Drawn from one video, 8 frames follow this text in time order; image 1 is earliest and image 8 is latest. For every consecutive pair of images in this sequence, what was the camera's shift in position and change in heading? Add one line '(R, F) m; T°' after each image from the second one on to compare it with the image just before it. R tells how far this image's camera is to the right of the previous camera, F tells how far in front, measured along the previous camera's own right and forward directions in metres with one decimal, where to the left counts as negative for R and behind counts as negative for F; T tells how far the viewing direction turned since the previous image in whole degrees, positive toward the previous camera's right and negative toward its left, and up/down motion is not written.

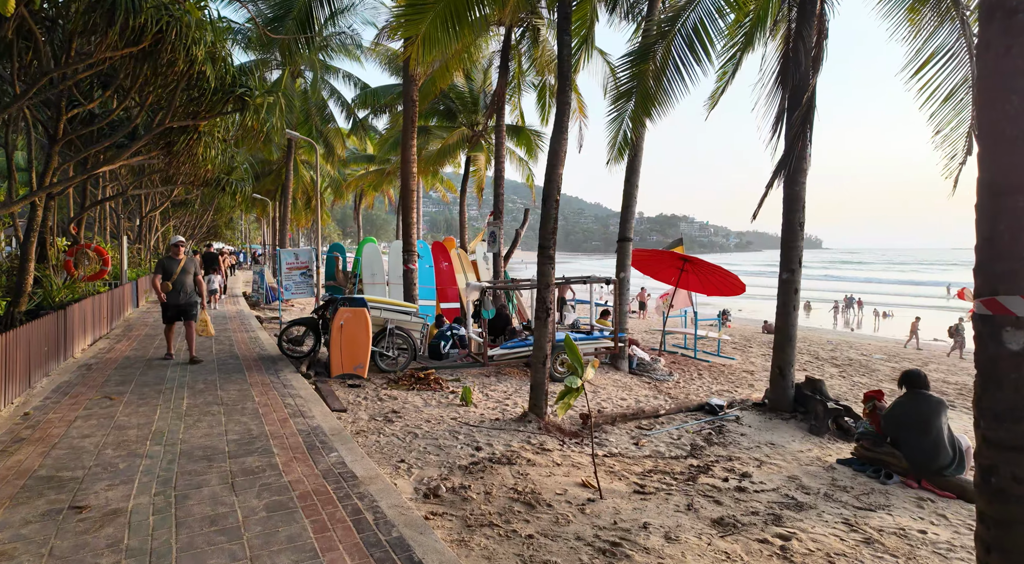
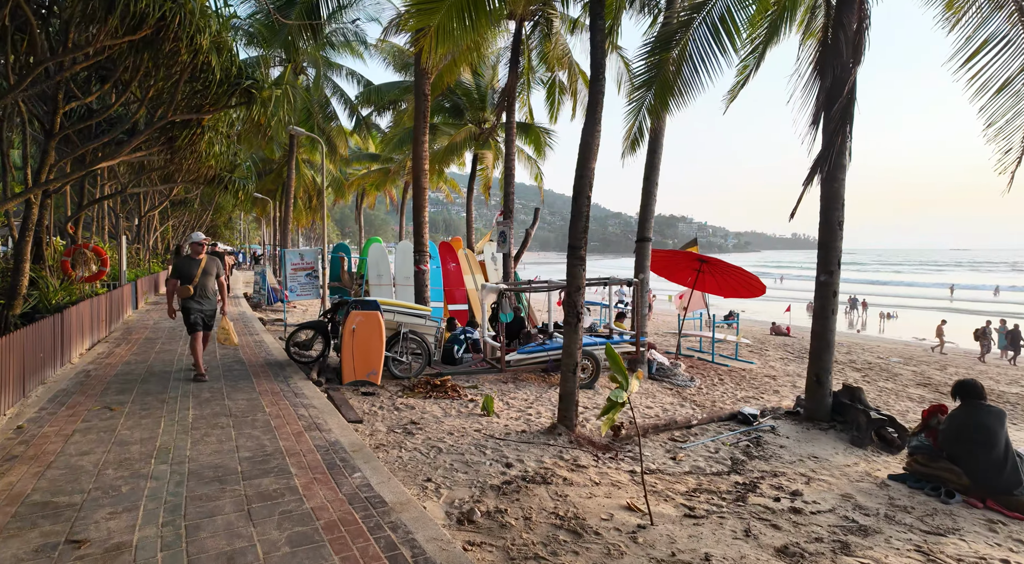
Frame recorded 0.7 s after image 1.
(-0.3, +0.4) m; 0°
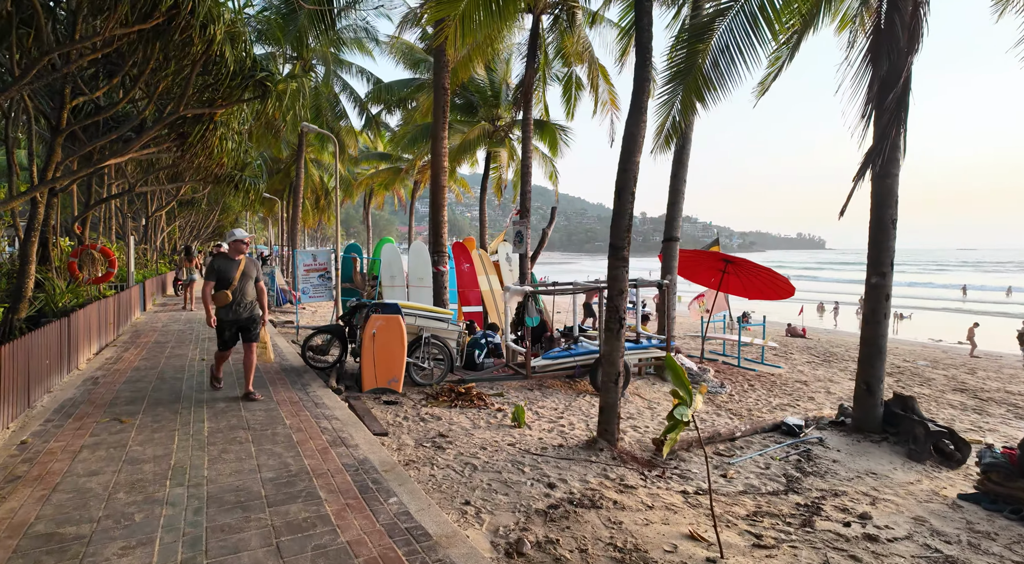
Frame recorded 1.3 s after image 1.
(-0.3, +0.4) m; 0°
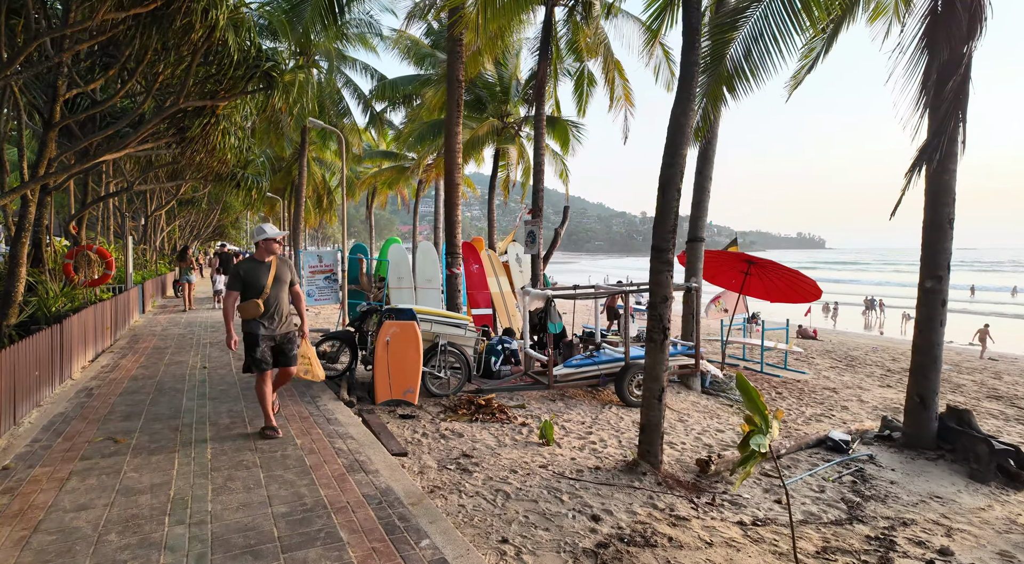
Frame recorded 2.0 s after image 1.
(-0.3, +0.5) m; 0°
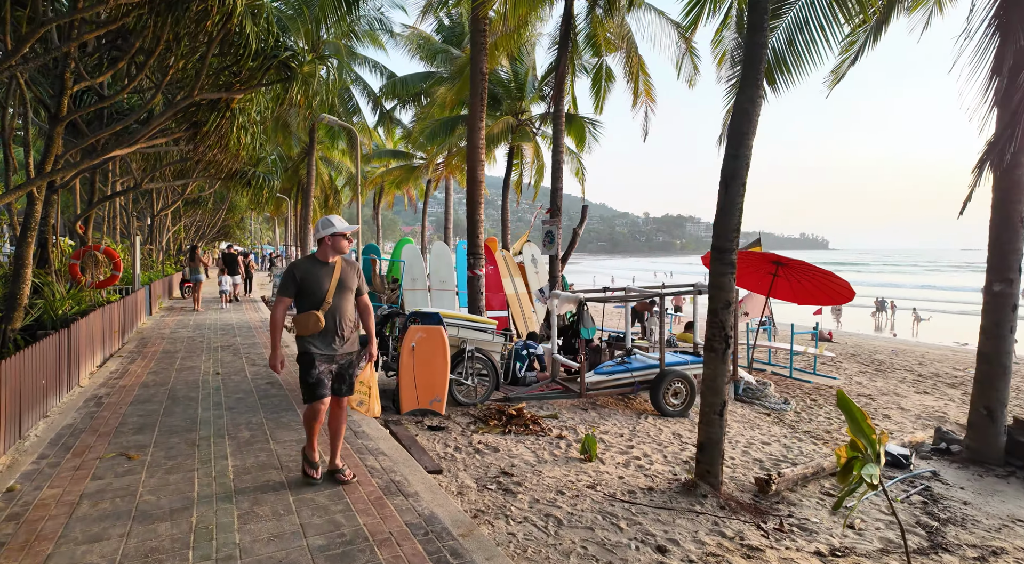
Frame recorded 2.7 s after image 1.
(-0.3, +0.4) m; 0°
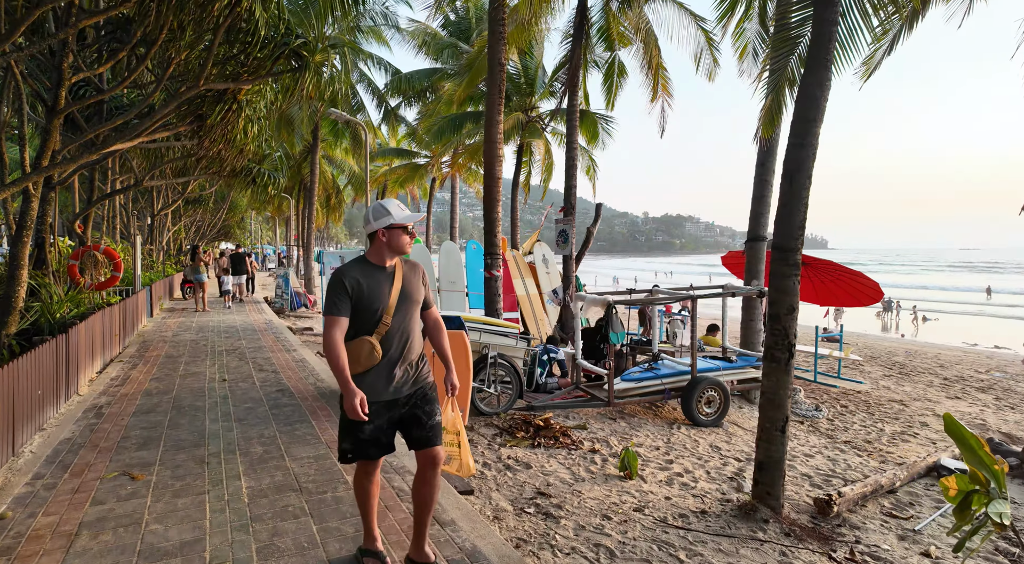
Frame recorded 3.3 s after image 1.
(-0.3, +0.4) m; 0°
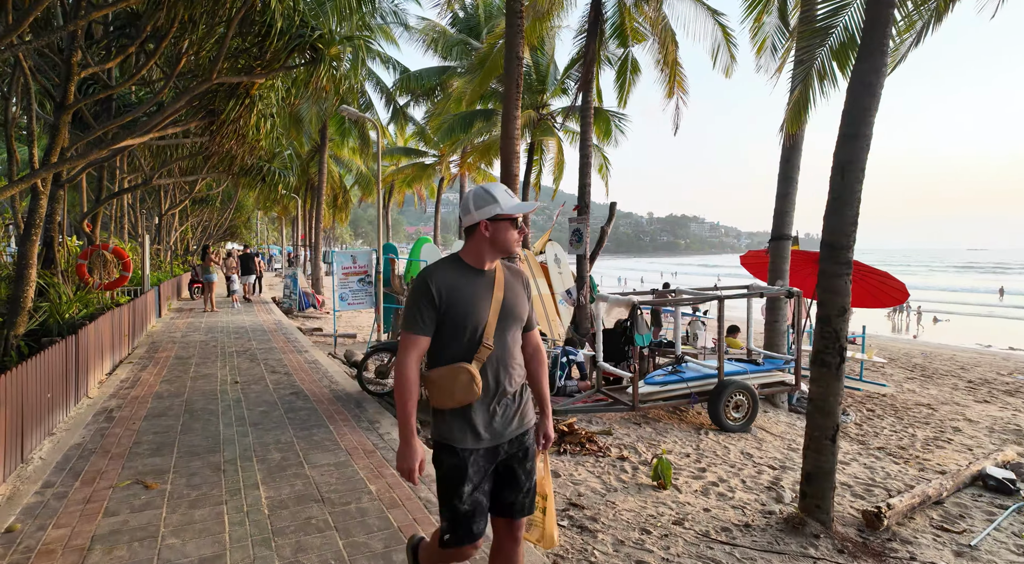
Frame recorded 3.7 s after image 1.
(-0.2, +0.2) m; 0°
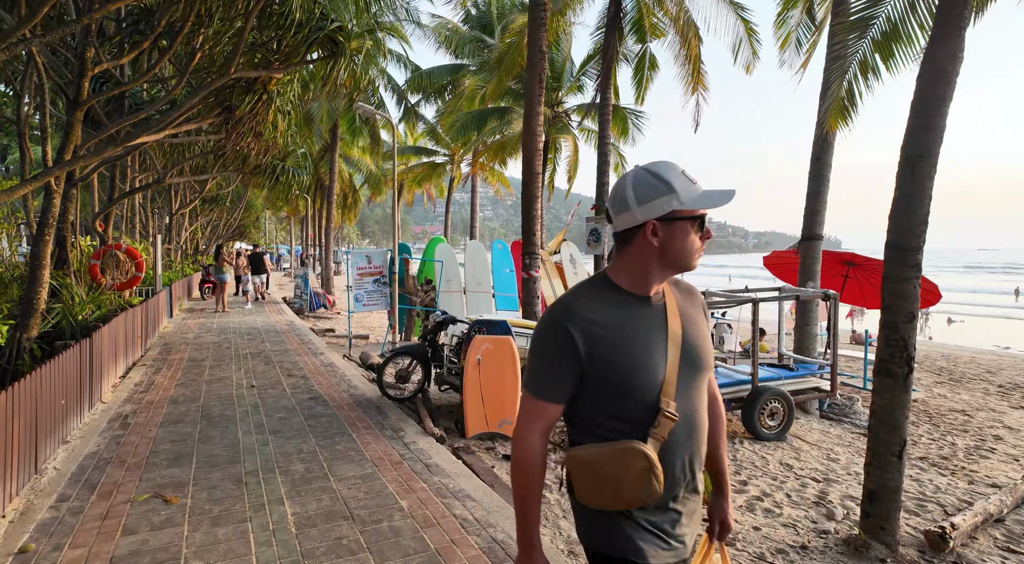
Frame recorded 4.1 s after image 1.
(-0.2, +0.2) m; -1°
